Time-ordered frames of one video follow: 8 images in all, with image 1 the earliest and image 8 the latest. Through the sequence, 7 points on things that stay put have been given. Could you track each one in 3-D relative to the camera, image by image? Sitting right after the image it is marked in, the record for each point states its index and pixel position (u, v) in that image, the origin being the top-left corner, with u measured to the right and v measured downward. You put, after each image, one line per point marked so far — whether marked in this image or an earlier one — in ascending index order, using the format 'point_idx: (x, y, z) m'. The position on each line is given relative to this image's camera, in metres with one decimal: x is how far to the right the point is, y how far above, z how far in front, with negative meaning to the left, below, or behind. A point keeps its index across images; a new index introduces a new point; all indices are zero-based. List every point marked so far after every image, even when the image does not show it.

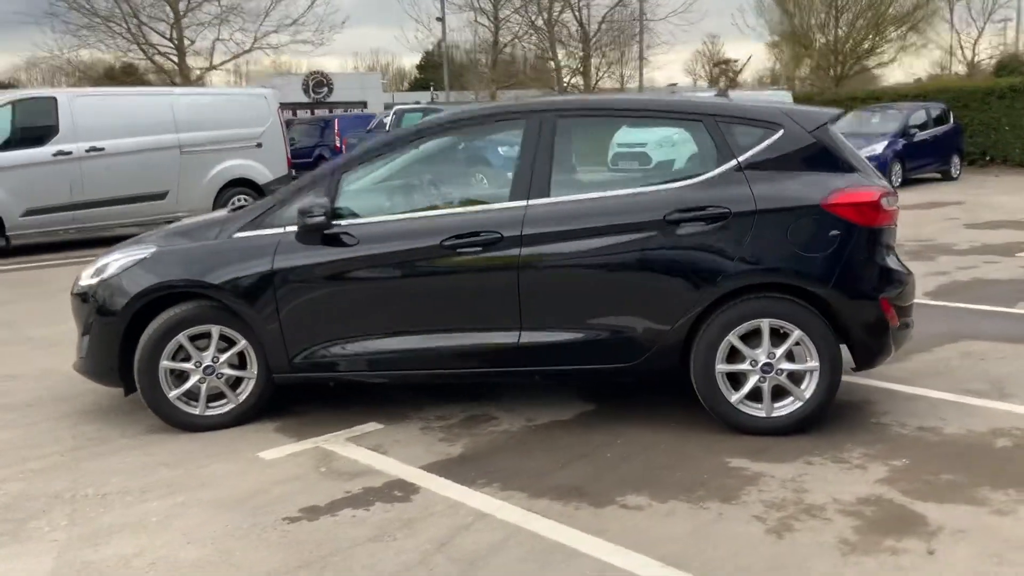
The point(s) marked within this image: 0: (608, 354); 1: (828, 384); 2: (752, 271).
0: (+0.4, -0.3, +4.7) m
1: (+1.5, -0.5, +4.5) m
2: (+1.1, +0.1, +4.5) m
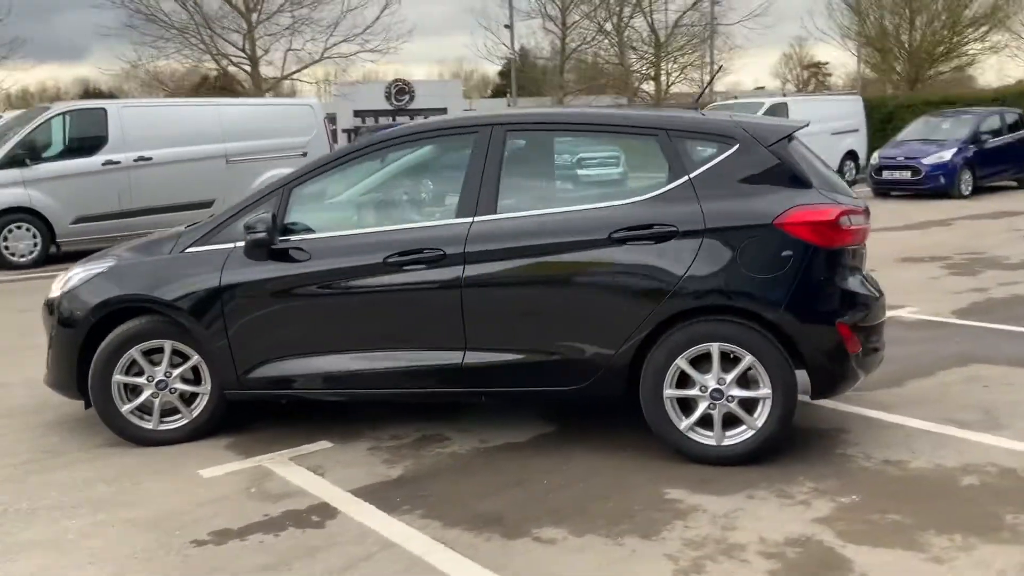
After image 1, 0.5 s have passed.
0: (+0.2, -0.4, +4.6) m
1: (+1.2, -0.6, +4.3) m
2: (+0.8, 0.0, +4.3) m
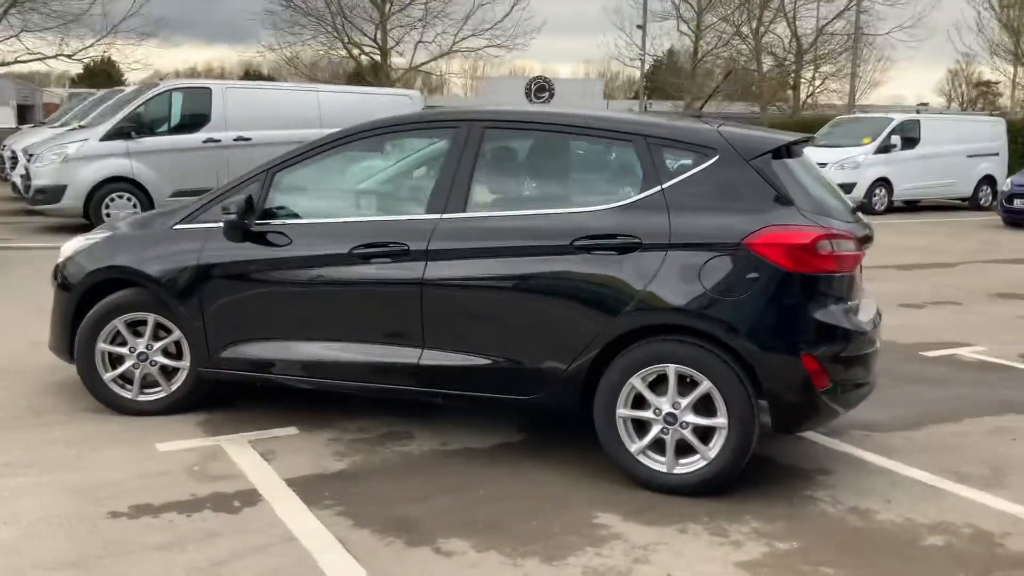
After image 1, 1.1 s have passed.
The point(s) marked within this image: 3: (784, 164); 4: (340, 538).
0: (0.0, -0.4, +4.4) m
1: (+0.9, -0.7, +4.0) m
2: (+0.6, -0.1, +4.1) m
3: (+1.1, +0.5, +4.3) m
4: (-0.6, -0.9, +3.6) m
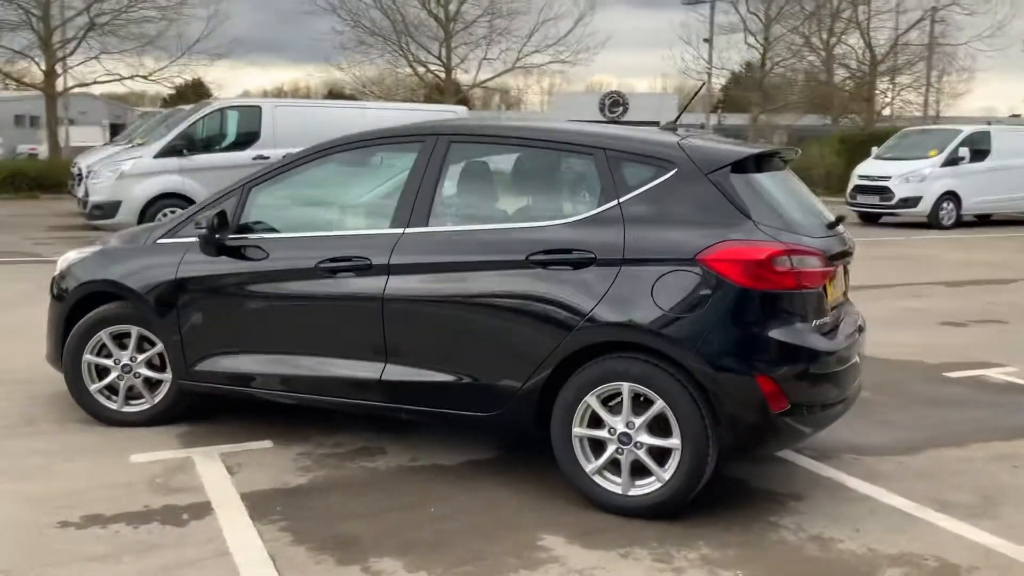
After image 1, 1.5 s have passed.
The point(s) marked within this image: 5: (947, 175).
0: (-0.2, -0.5, +4.4) m
1: (+0.7, -0.7, +3.9) m
2: (+0.4, -0.2, +4.0) m
3: (+0.9, +0.5, +4.1) m
4: (-0.9, -1.0, +3.6) m
5: (+8.9, +2.3, +19.9) m
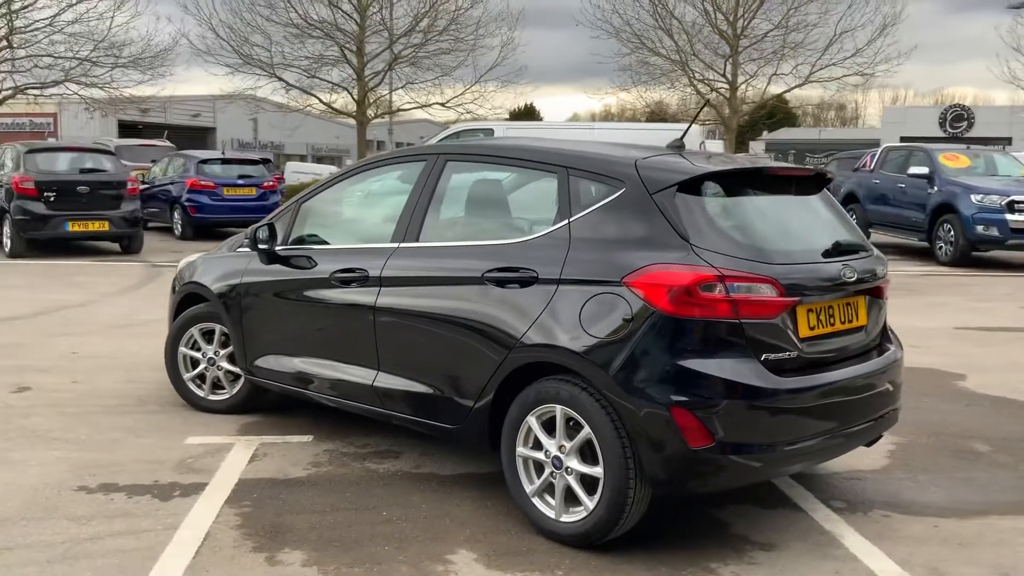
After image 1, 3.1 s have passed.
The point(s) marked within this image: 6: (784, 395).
0: (-0.3, -0.6, +4.5) m
1: (+0.4, -0.8, +3.7) m
2: (+0.1, -0.2, +3.9) m
3: (+0.7, +0.4, +3.9) m
4: (-1.2, -1.0, +4.0) m
5: (+13.4, +1.5, +16.2) m
6: (+1.1, -0.4, +3.8) m
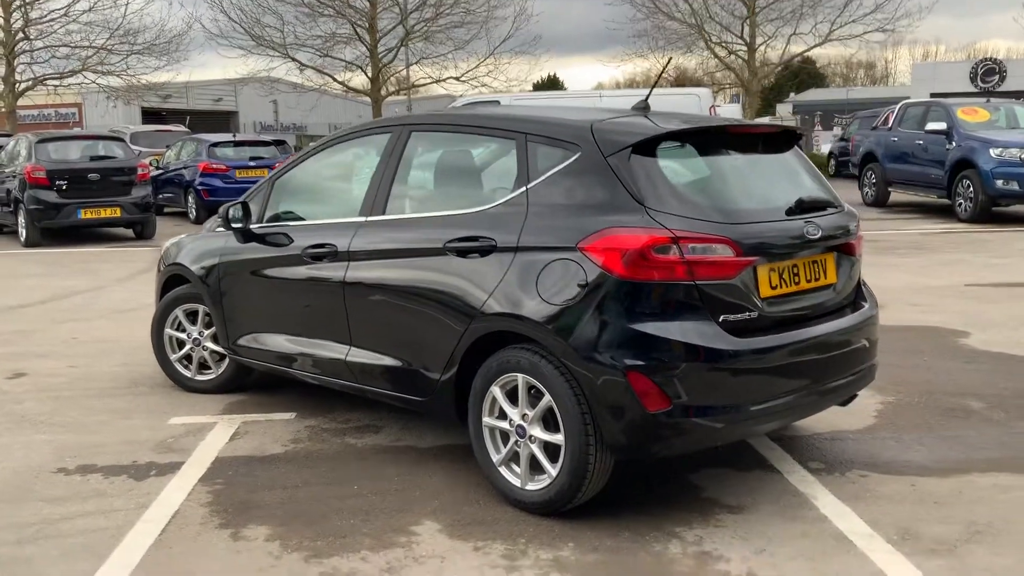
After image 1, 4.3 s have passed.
0: (-0.5, -0.5, +4.5) m
1: (+0.2, -0.7, +3.7) m
2: (0.0, -0.1, +3.9) m
3: (+0.5, +0.5, +3.8) m
4: (-1.4, -0.9, +4.0) m
5: (+13.6, +2.4, +15.7) m
6: (+0.9, -0.3, +3.7) m
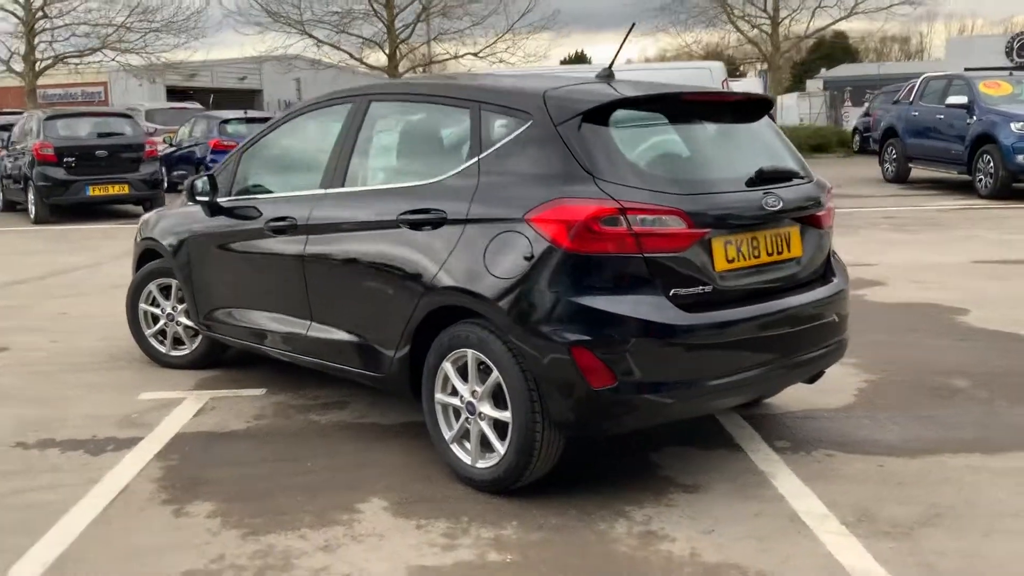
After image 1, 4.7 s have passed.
0: (-0.6, -0.3, +4.4) m
1: (0.0, -0.6, +3.6) m
2: (-0.2, 0.0, +3.8) m
3: (+0.3, +0.6, +3.7) m
4: (-1.6, -0.8, +3.9) m
5: (+13.7, +2.7, +15.2) m
6: (+0.7, -0.2, +3.6) m
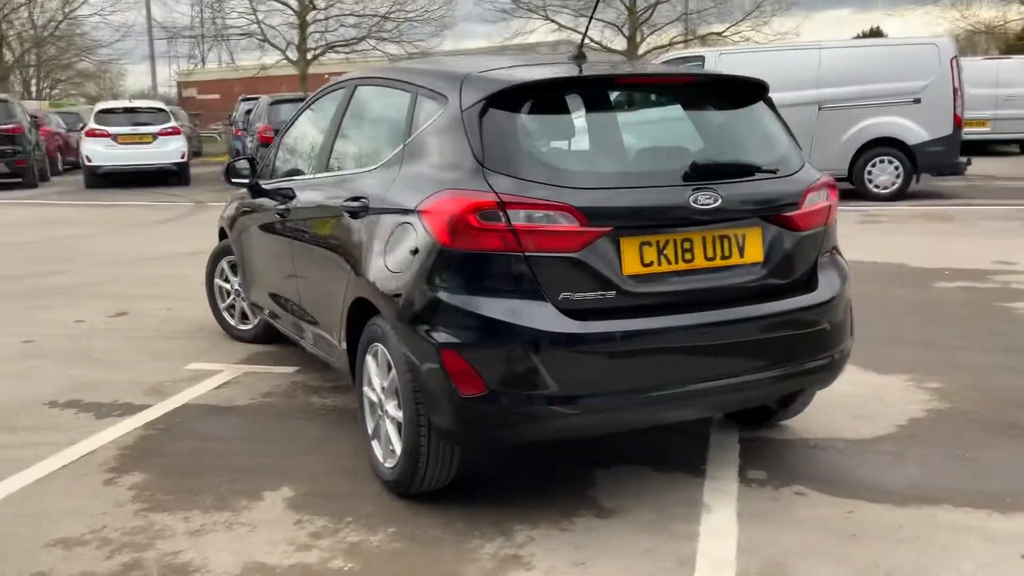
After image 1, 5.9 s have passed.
0: (-0.8, -0.3, +4.3) m
1: (-0.4, -0.6, +3.4) m
2: (-0.5, 0.0, +3.6) m
3: (0.0, +0.6, +3.4) m
4: (-1.8, -0.7, +4.2) m
5: (+16.1, +2.2, +10.7) m
6: (+0.3, -0.2, +3.2) m
